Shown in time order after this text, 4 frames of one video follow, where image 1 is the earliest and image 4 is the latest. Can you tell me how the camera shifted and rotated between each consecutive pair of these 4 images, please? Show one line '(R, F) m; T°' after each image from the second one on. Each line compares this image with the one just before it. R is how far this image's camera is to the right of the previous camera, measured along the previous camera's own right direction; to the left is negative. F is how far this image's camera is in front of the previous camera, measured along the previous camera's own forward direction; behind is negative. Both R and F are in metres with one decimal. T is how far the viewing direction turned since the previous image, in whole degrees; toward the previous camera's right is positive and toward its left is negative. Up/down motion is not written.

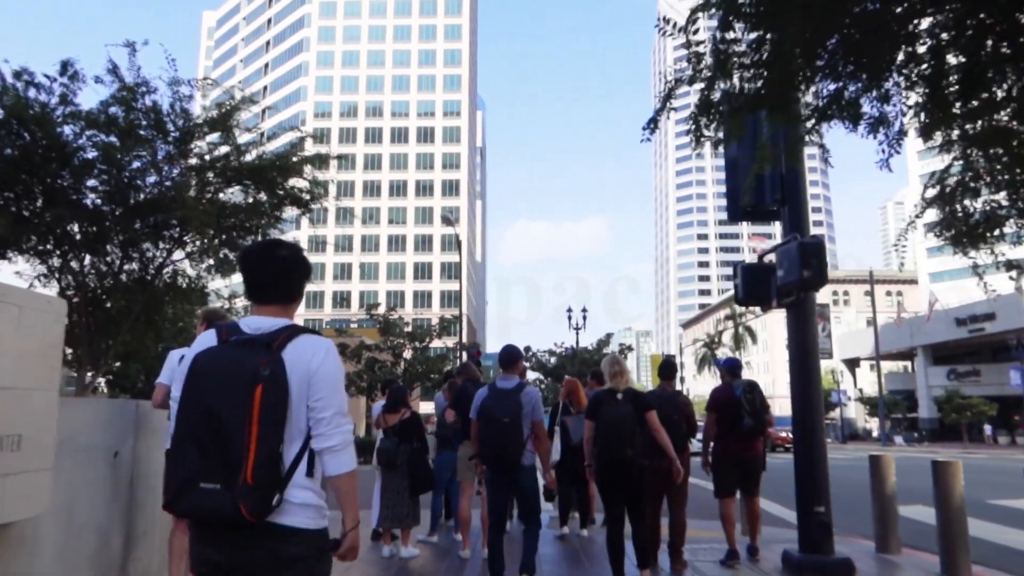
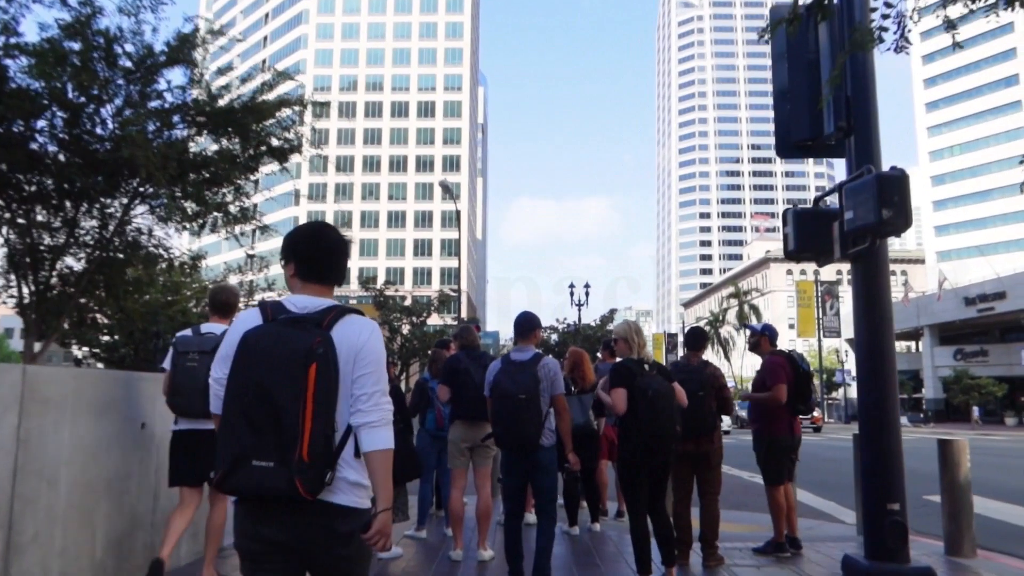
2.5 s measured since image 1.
(0.0, +1.3) m; 0°
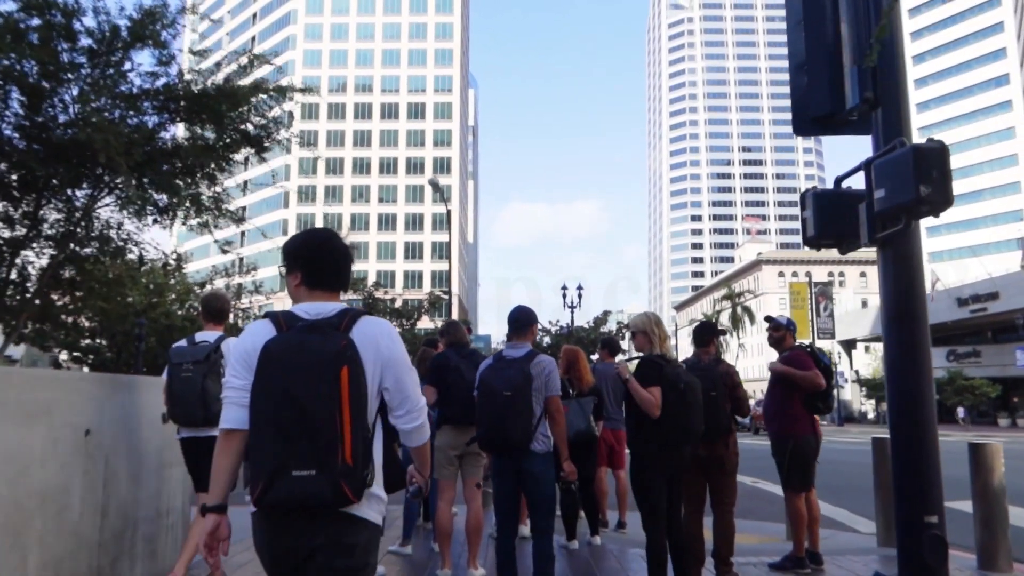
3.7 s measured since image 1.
(0.0, +0.6) m; +1°
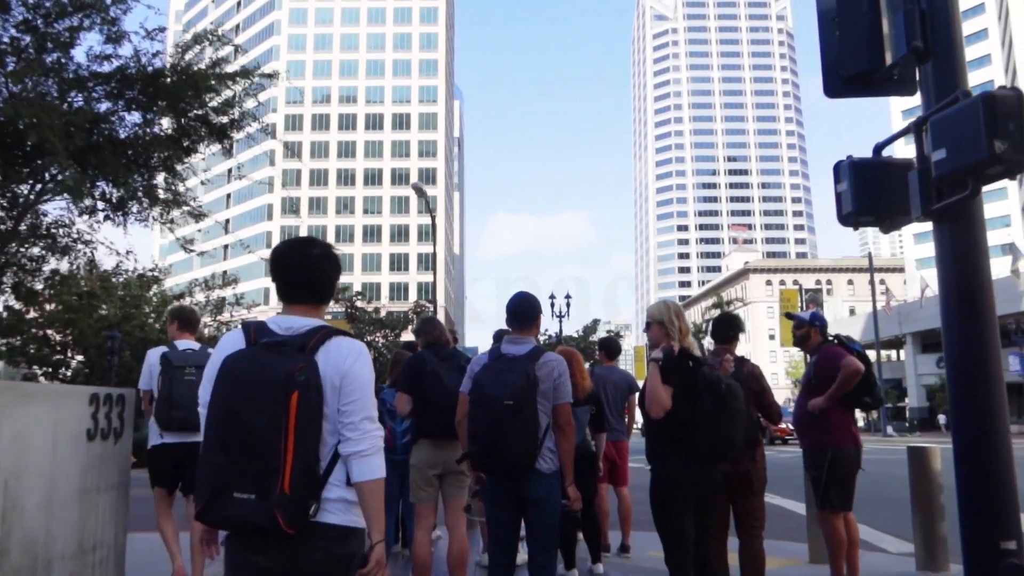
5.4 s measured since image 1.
(0.0, +0.8) m; +1°
